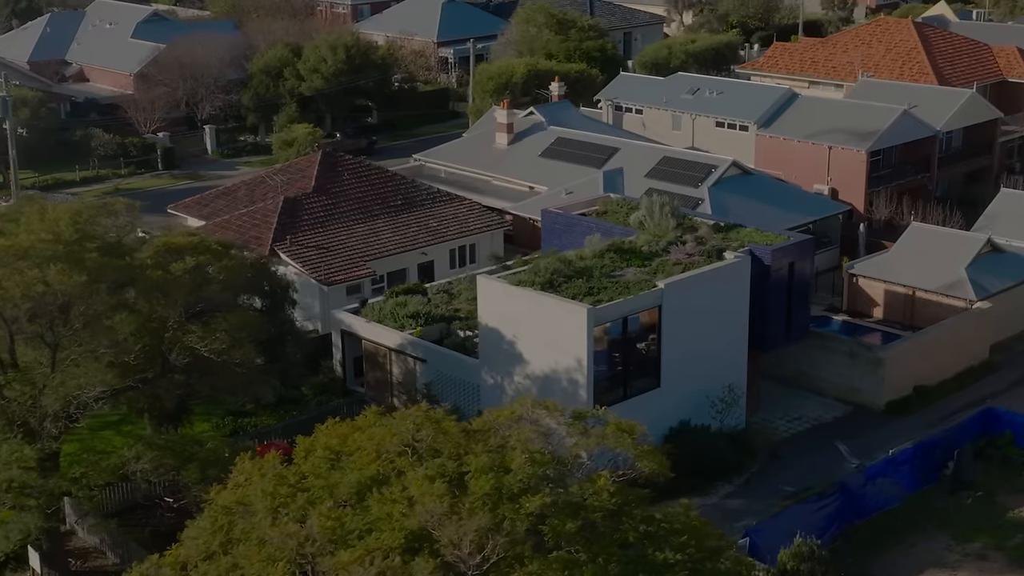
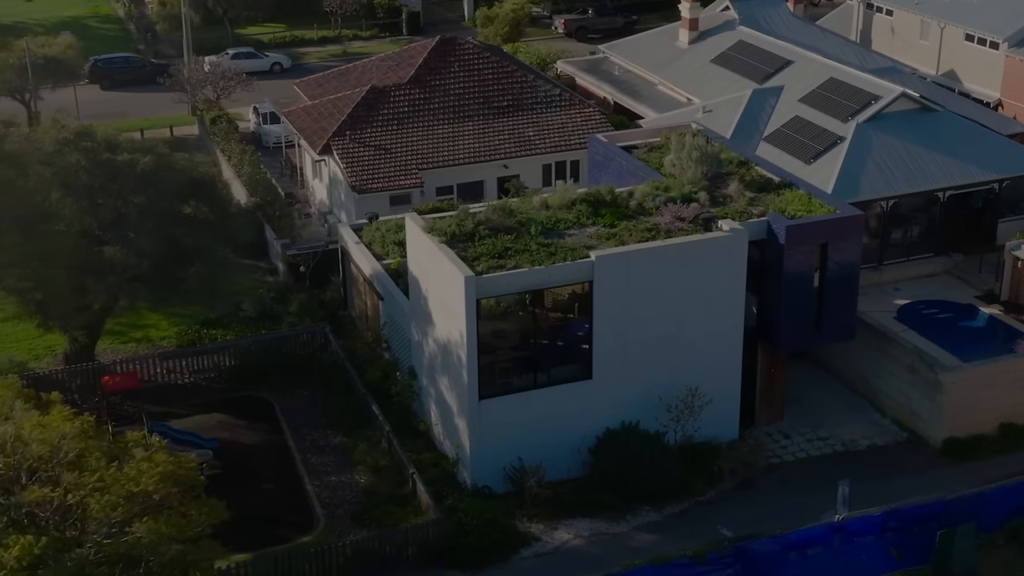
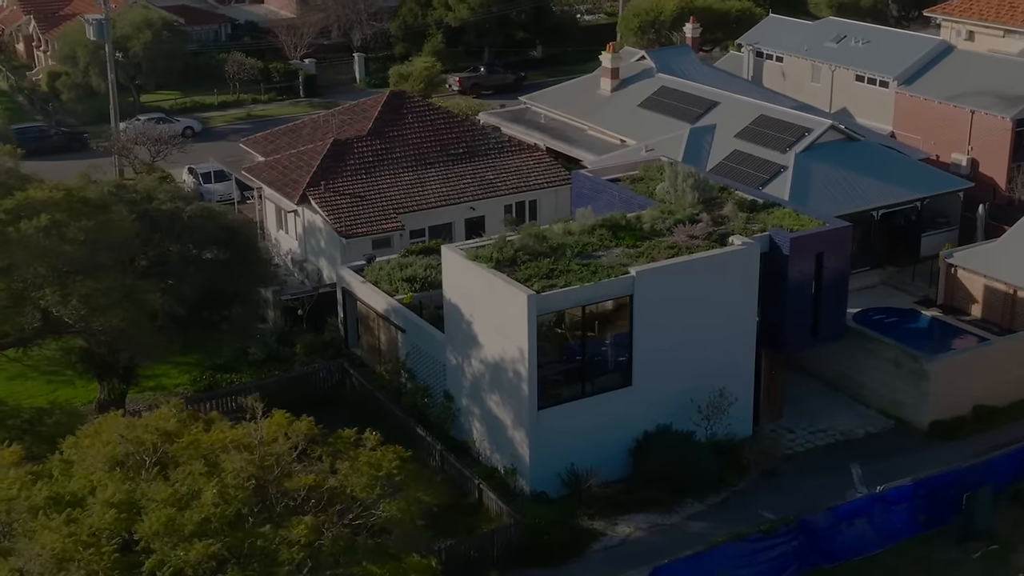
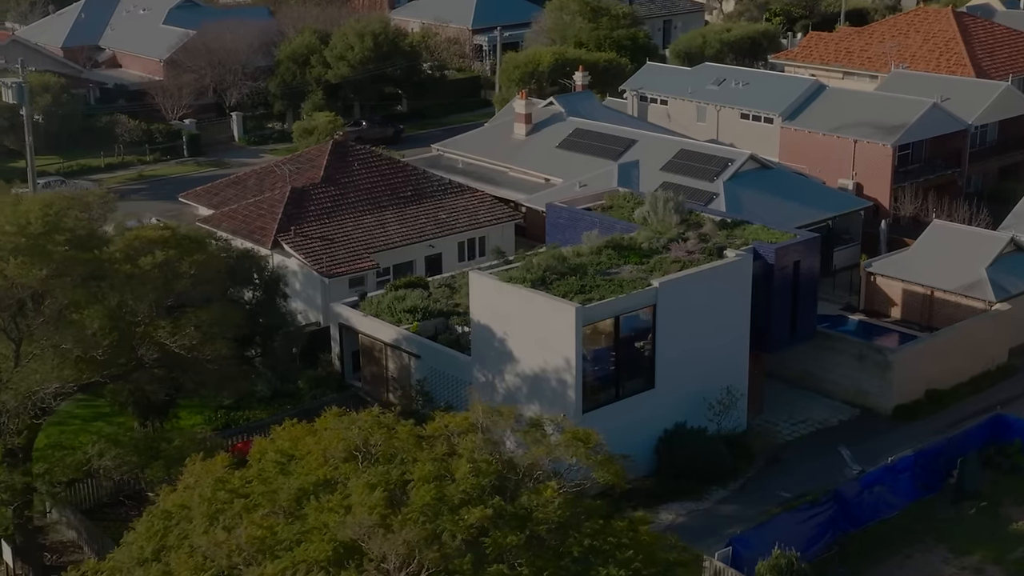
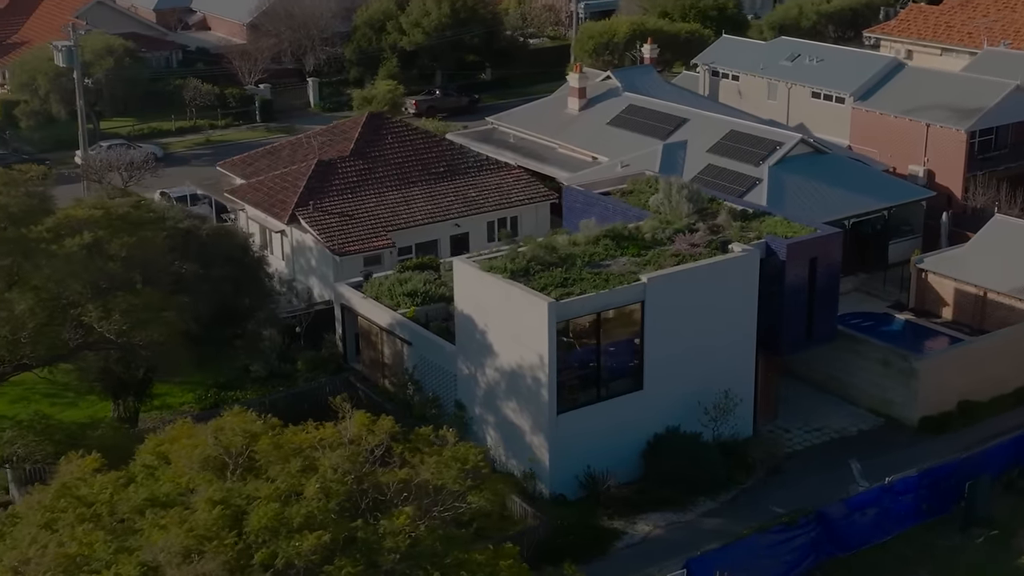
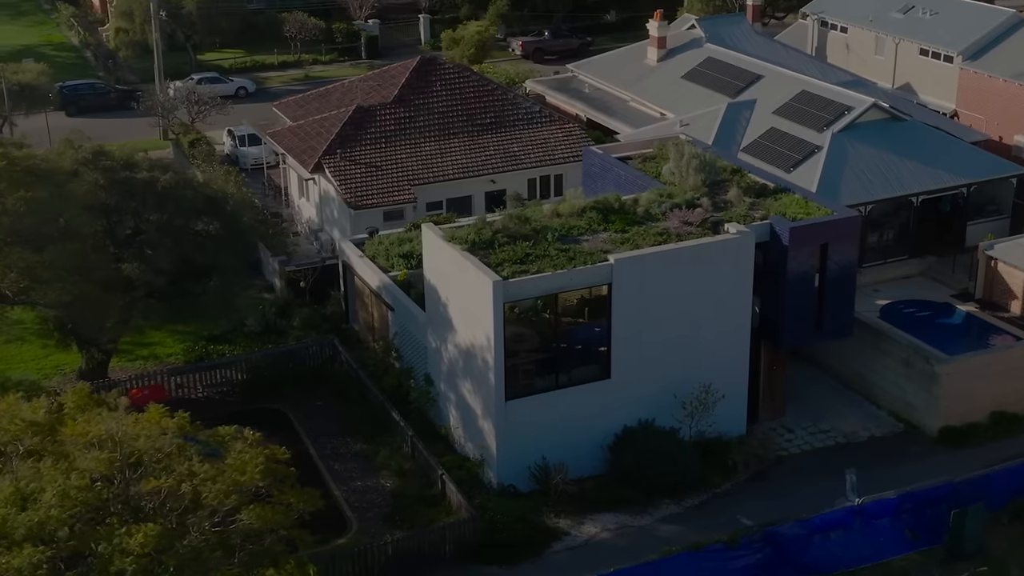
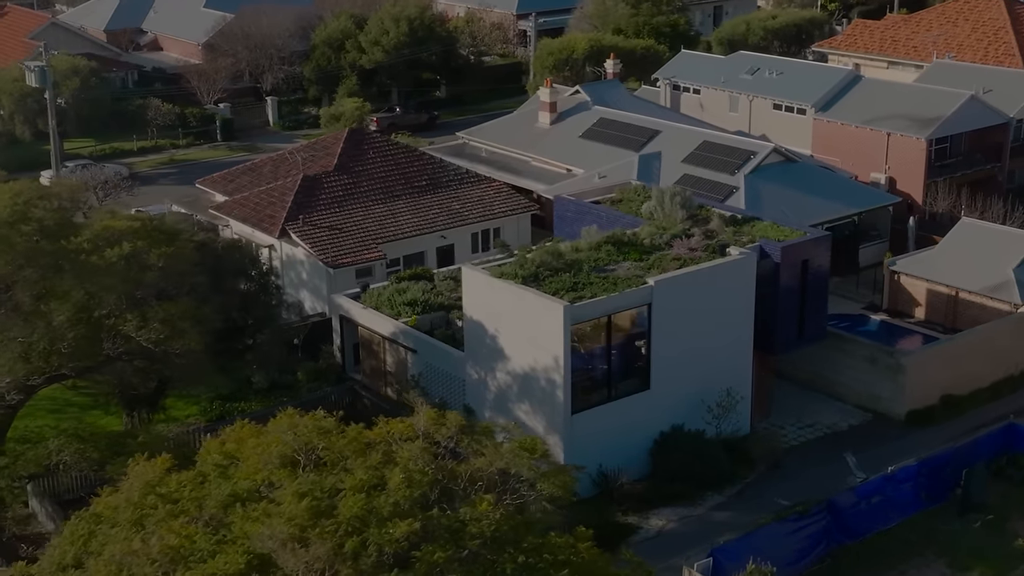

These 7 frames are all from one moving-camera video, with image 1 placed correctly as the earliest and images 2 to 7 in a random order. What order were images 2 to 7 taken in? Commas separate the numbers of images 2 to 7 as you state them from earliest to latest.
4, 7, 5, 3, 6, 2
